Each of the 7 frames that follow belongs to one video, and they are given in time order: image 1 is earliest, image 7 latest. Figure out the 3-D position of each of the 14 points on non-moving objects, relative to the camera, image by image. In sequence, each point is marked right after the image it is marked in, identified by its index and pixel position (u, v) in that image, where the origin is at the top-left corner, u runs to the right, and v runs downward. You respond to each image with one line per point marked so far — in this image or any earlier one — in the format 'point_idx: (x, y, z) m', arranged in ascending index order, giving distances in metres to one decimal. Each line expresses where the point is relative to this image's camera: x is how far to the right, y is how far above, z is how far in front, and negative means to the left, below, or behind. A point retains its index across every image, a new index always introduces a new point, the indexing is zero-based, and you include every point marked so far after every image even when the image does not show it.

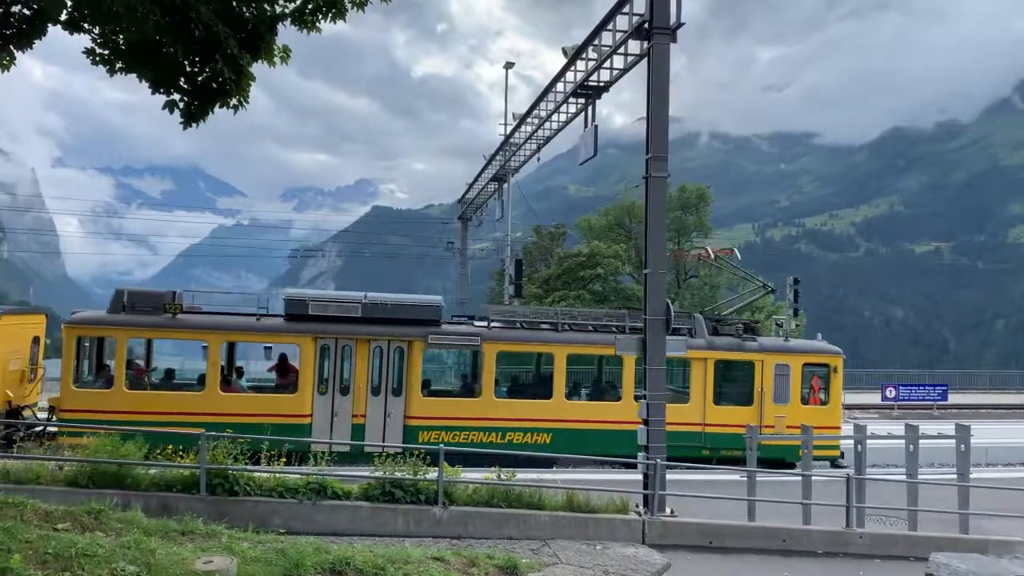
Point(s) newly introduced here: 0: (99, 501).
0: (-4.1, -2.2, +8.3) m
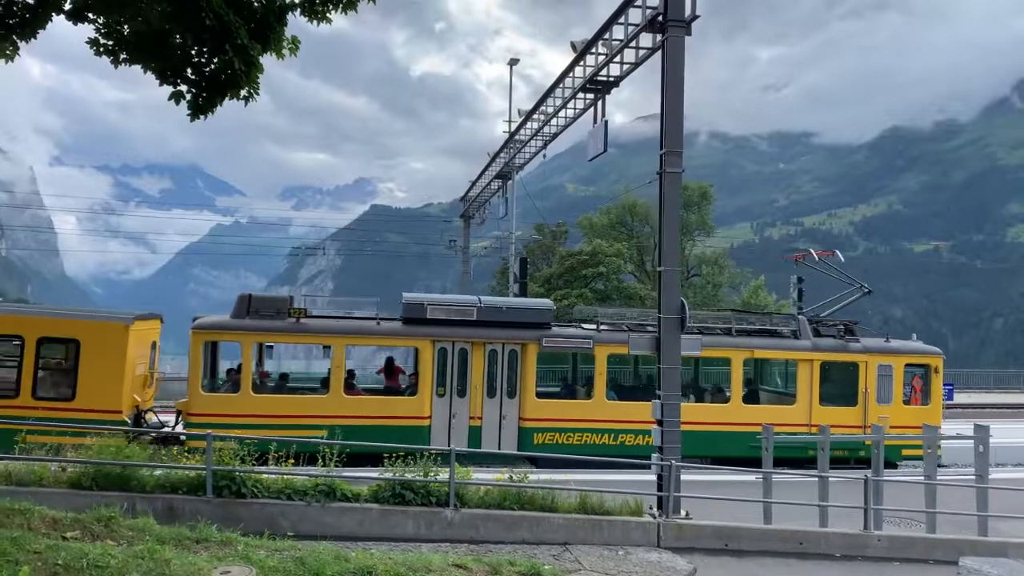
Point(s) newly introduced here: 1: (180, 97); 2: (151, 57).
0: (-4.0, -2.1, +8.1) m
1: (-2.6, +1.5, +6.6) m
2: (-2.9, +1.8, +6.6) m
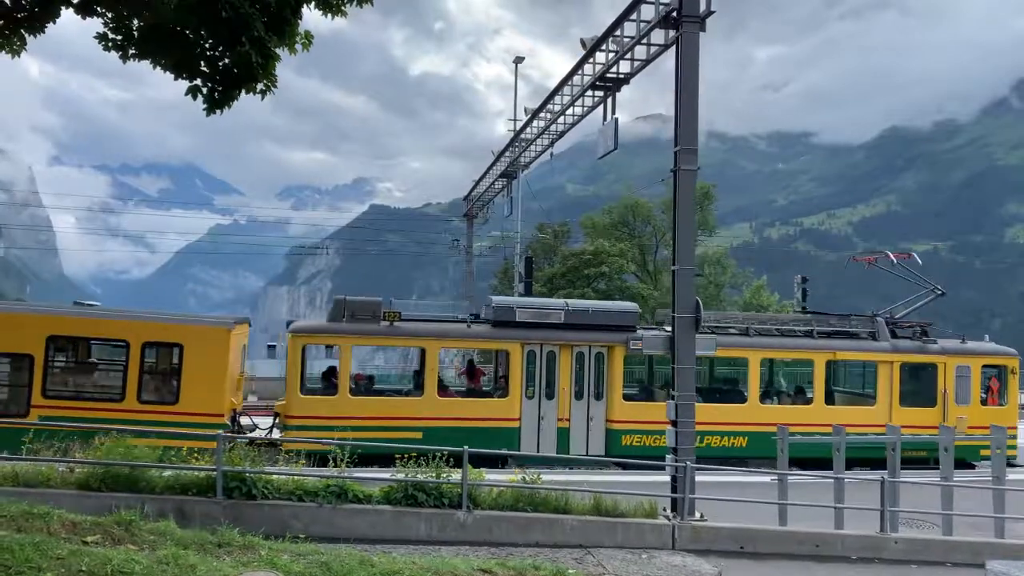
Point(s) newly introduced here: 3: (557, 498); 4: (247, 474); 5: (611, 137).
0: (-3.8, -2.1, +8.0) m
1: (-2.5, +1.5, +6.4) m
2: (-2.7, +1.9, +6.5) m
3: (+0.5, -2.3, +9.1) m
4: (-2.7, -1.9, +8.4) m
5: (+1.7, +2.6, +14.1) m
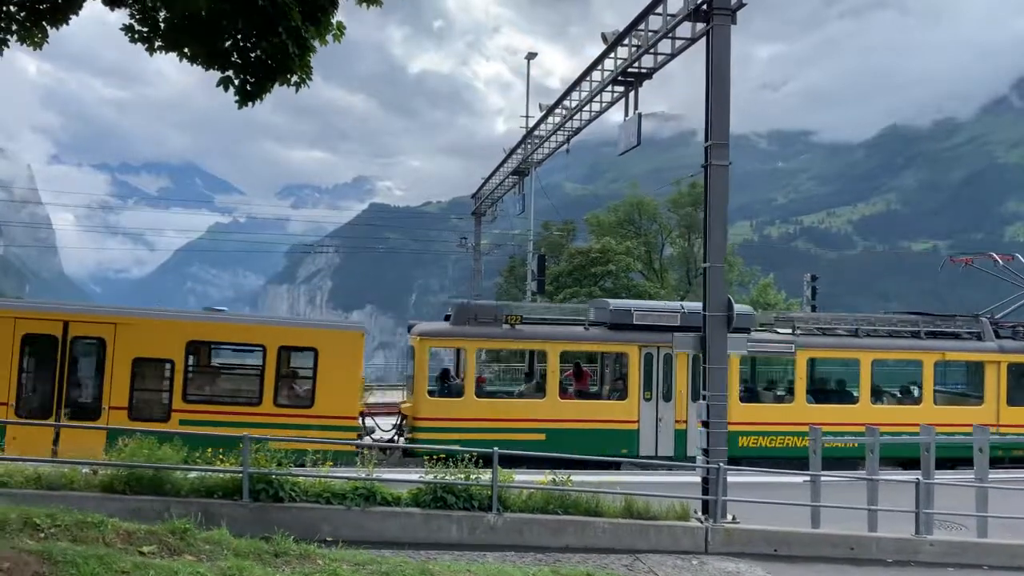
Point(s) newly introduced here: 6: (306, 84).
0: (-3.5, -2.1, +7.8) m
1: (-2.1, +1.6, +6.2) m
2: (-2.4, +1.9, +6.3) m
3: (+0.8, -2.3, +8.9) m
4: (-2.4, -1.9, +8.2) m
5: (+2.0, +2.6, +13.9) m
6: (-1.6, +1.6, +6.4) m
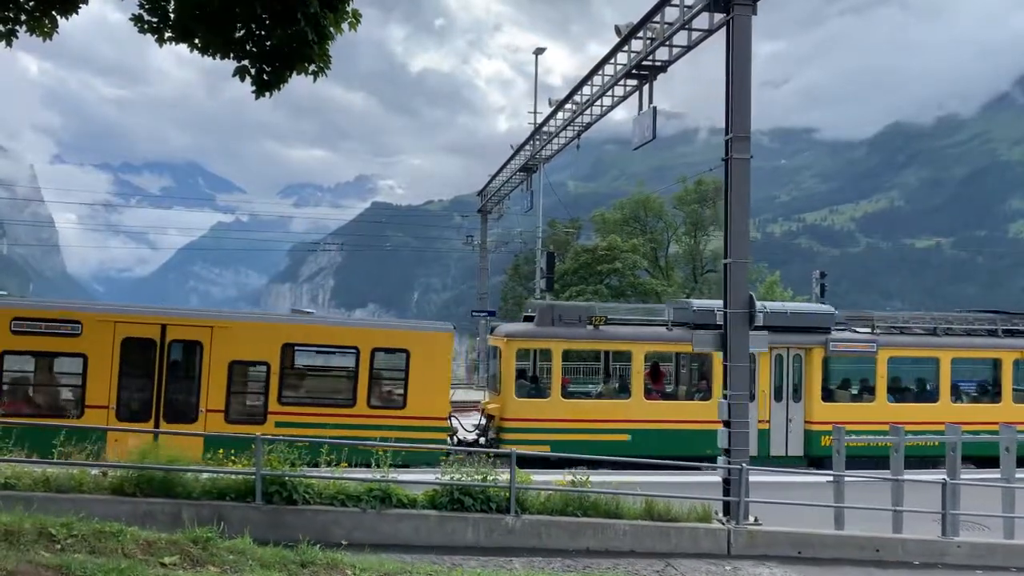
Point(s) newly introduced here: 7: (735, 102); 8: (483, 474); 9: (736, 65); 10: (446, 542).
0: (-3.3, -2.1, +7.6) m
1: (-2.0, +1.6, +6.0) m
2: (-2.2, +1.9, +6.1) m
3: (+1.0, -2.3, +8.7) m
4: (-2.2, -1.9, +8.1) m
5: (+2.2, +2.7, +13.7) m
6: (-1.4, +1.6, +6.2) m
7: (+2.5, +2.1, +9.3) m
8: (-0.3, -1.9, +8.5) m
9: (+2.5, +2.5, +9.3) m
10: (-0.7, -2.5, +8.1) m
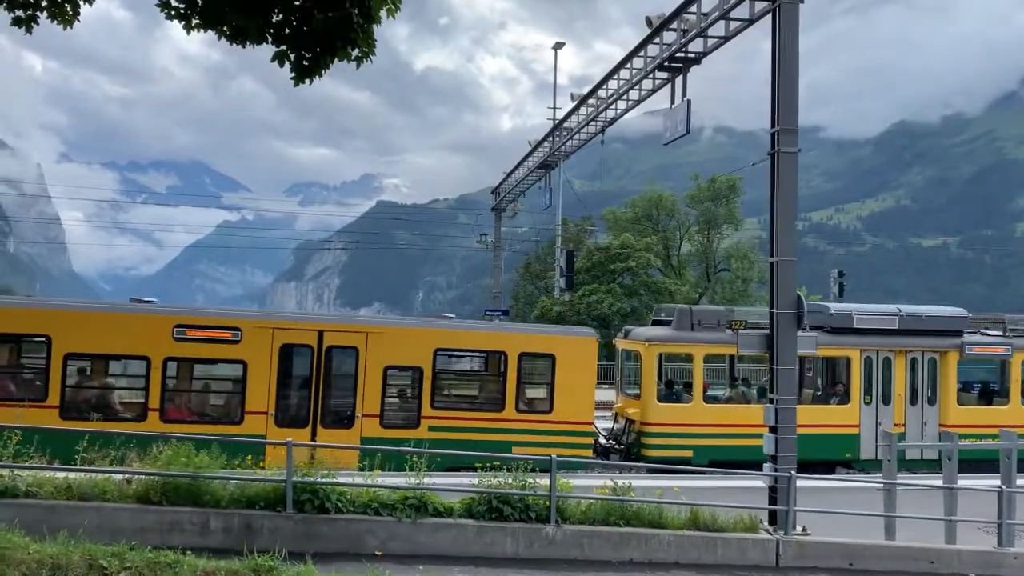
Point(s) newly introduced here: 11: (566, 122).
0: (-2.9, -2.1, +7.2) m
1: (-1.6, +1.6, +5.7) m
2: (-1.9, +1.9, +5.7) m
3: (+1.4, -2.3, +8.4) m
4: (-1.8, -1.8, +7.7) m
5: (+2.6, +2.7, +13.3) m
6: (-1.0, +1.6, +5.8) m
7: (+2.9, +2.1, +8.9) m
8: (+0.1, -1.9, +8.2) m
9: (+2.9, +2.5, +8.9) m
10: (-0.3, -2.5, +7.8) m
11: (+1.3, +4.0, +19.7) m
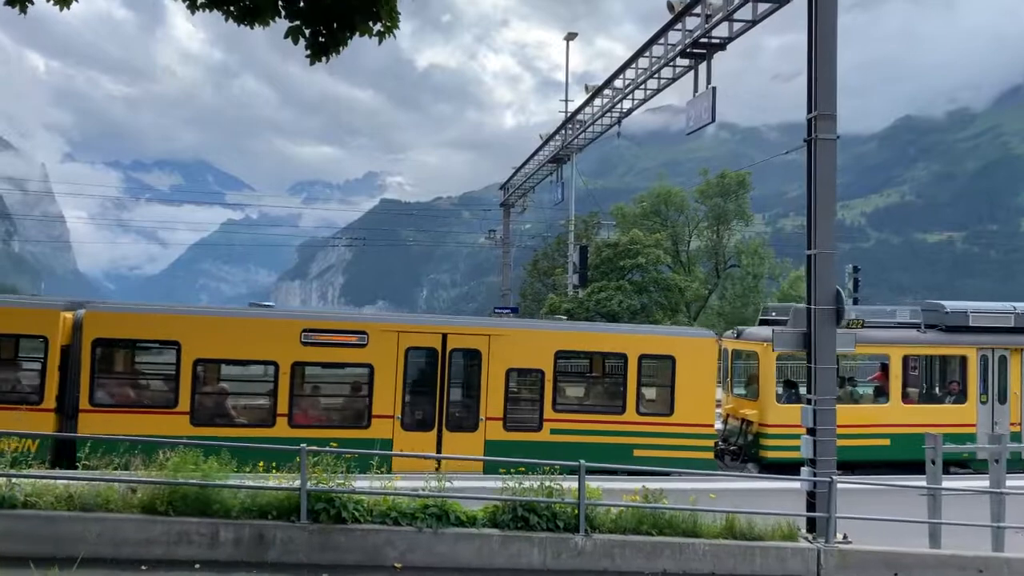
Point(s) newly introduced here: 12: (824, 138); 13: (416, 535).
0: (-2.7, -2.0, +6.8) m
1: (-1.4, +1.6, +5.2) m
2: (-1.6, +1.9, +5.3) m
3: (+1.6, -2.2, +7.9) m
4: (-1.6, -1.8, +7.3) m
5: (+2.9, +2.7, +12.9) m
6: (-0.8, +1.6, +5.4) m
7: (+3.1, +2.2, +8.4) m
8: (+0.3, -1.9, +7.7) m
9: (+3.2, +2.6, +8.4) m
10: (0.0, -2.5, +7.4) m
11: (+1.6, +4.0, +19.2) m
12: (+3.2, +1.5, +8.4) m
13: (-0.9, -2.2, +7.3) m
